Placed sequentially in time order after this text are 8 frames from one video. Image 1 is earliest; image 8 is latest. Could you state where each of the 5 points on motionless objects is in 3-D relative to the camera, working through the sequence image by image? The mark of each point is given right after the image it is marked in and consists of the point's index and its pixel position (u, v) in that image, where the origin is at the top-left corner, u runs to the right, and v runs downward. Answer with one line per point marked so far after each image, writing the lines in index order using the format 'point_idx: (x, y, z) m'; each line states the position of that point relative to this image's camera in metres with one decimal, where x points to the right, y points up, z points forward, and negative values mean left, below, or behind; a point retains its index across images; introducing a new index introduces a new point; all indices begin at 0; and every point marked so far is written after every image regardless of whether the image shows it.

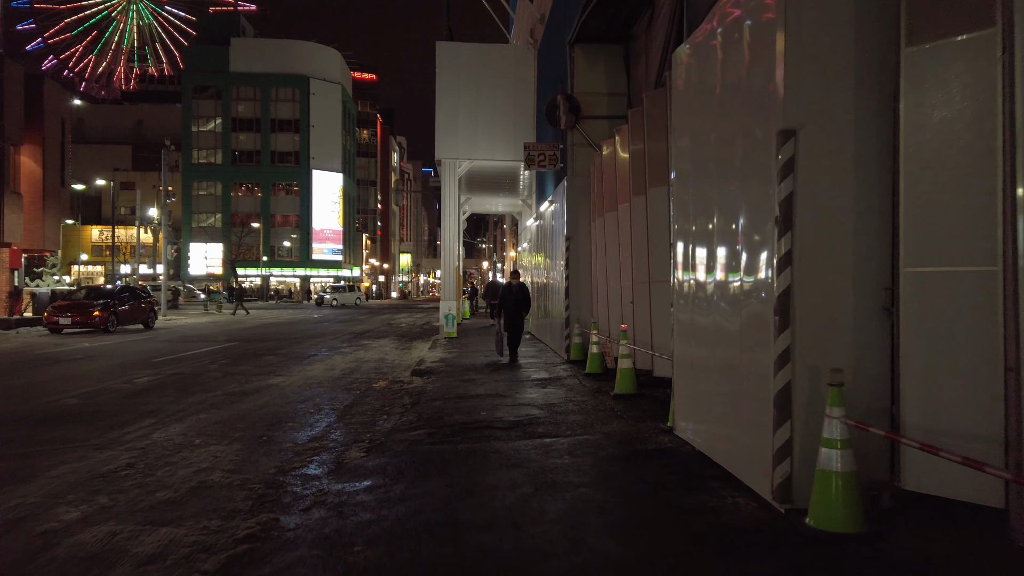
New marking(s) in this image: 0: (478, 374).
0: (-0.5, -1.4, +11.8) m
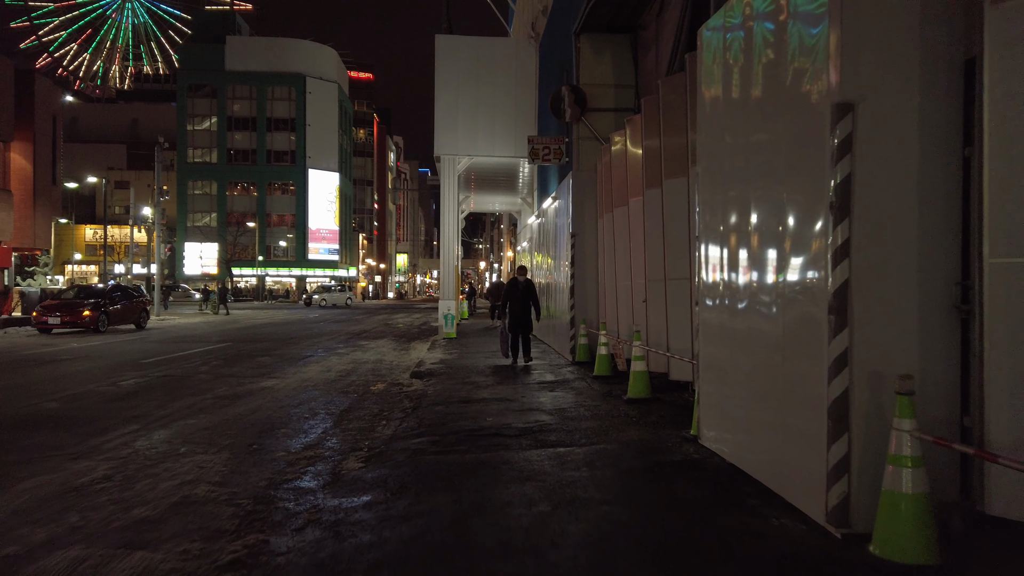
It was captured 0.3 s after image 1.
0: (-0.5, -1.4, +11.3) m
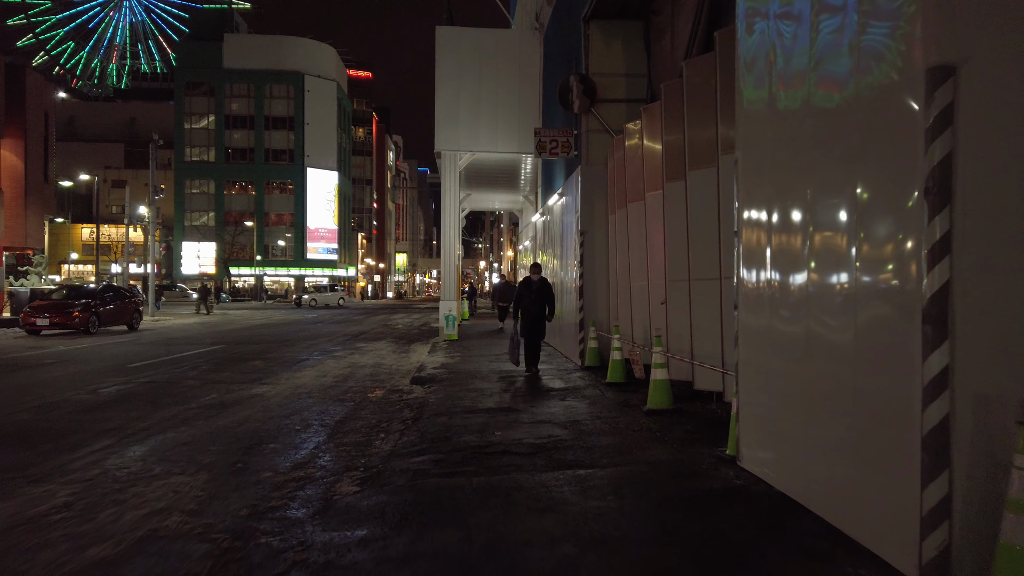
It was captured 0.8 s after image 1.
0: (-0.4, -1.4, +10.6) m
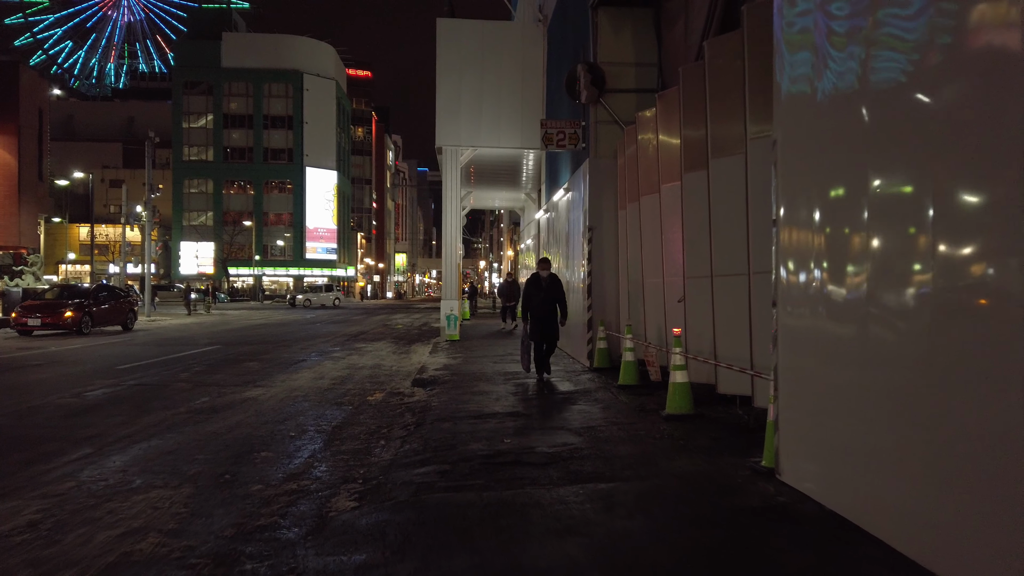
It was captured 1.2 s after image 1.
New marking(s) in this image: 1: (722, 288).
0: (-0.3, -1.4, +10.1) m
1: (+2.2, 0.0, +7.3) m
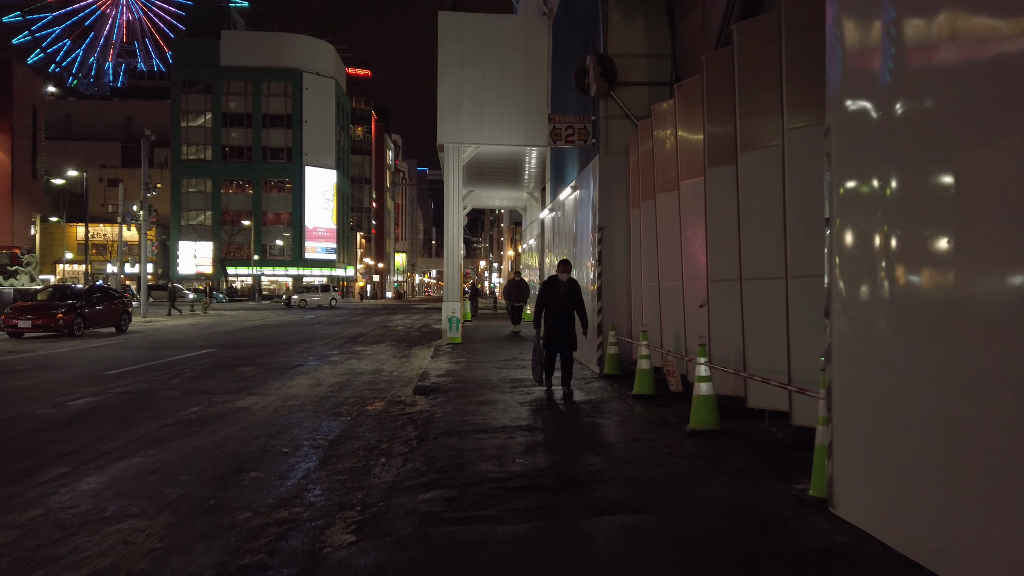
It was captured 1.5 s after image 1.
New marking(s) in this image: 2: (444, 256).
0: (-0.2, -1.4, +9.6) m
1: (+2.3, -0.1, +6.8) m
2: (-1.8, +0.8, +19.4) m
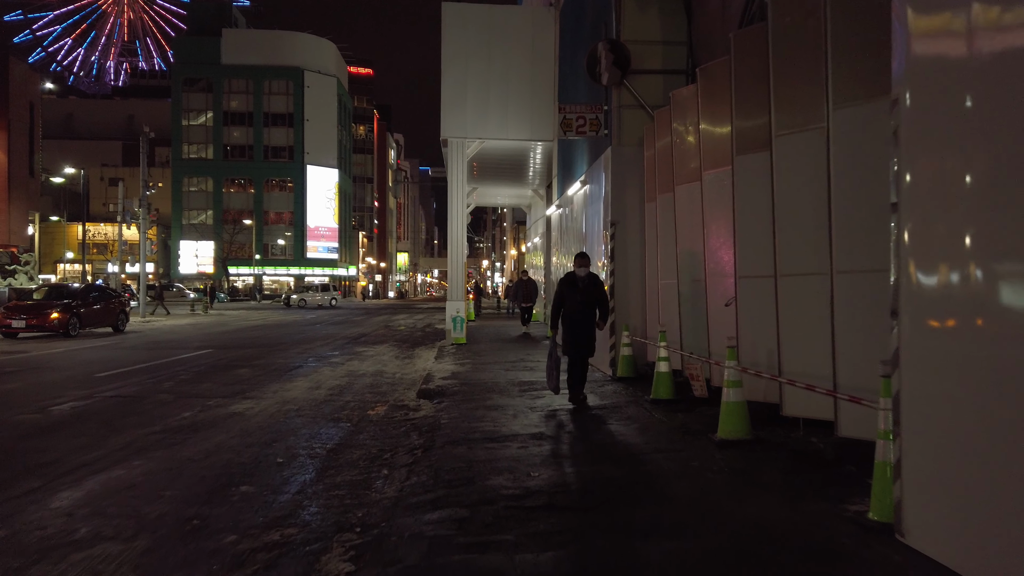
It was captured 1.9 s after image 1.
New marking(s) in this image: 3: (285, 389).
0: (-0.1, -1.4, +9.1) m
1: (+2.4, 0.0, +6.2) m
2: (-1.6, +0.9, +18.9) m
3: (-3.4, -1.5, +10.9) m
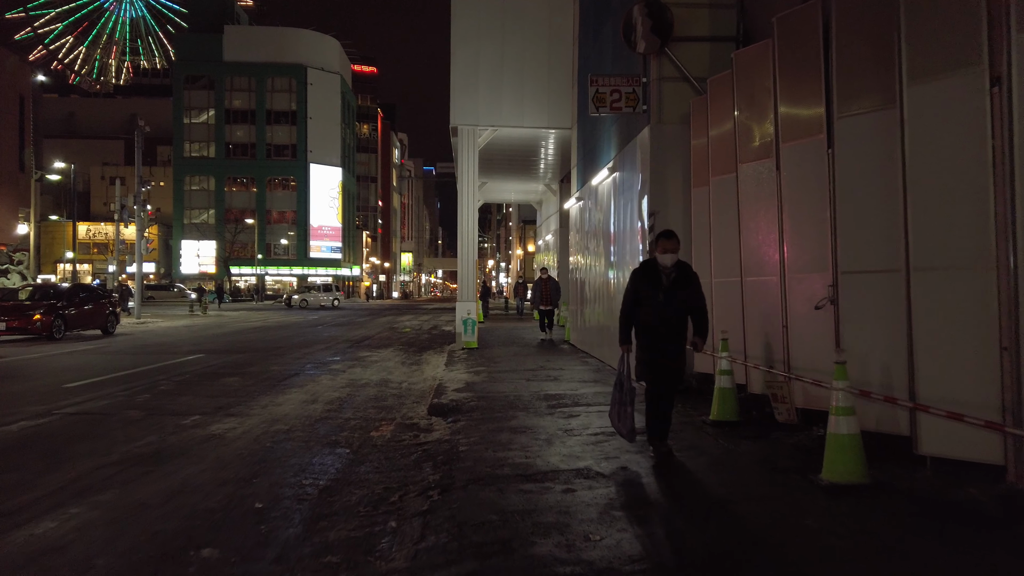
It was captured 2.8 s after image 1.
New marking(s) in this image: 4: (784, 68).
0: (+0.2, -1.4, +7.7) m
1: (+2.7, 0.0, +4.8) m
2: (-1.3, +0.9, +17.5) m
3: (-3.0, -1.5, +9.5) m
4: (+2.3, +2.0, +6.4) m
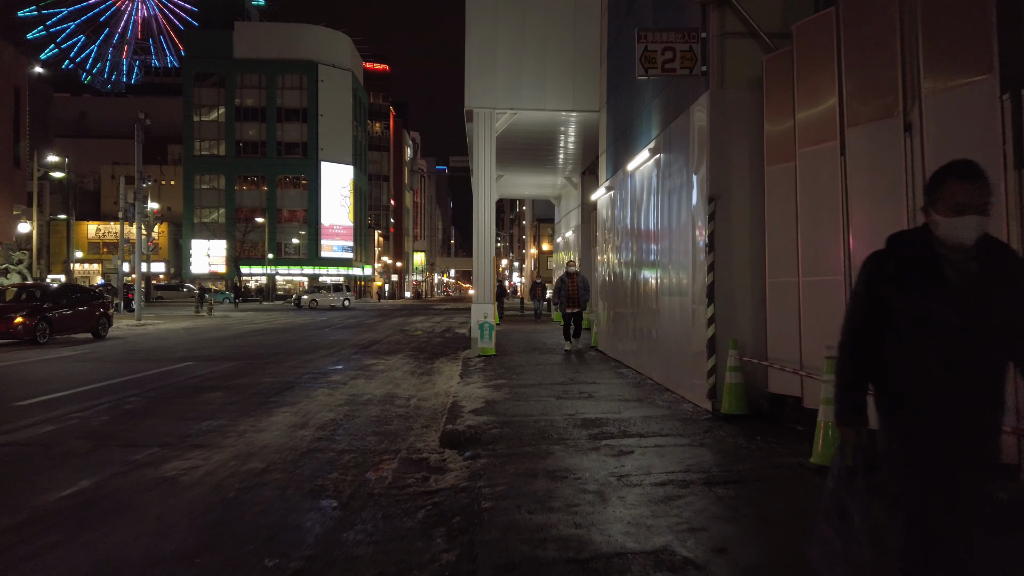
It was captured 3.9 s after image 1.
0: (+0.5, -1.4, +6.0) m
1: (+2.9, 0.0, +3.1) m
2: (-0.8, +0.9, +15.8) m
3: (-2.7, -1.5, +7.9) m
4: (+2.6, +1.9, +4.7) m
